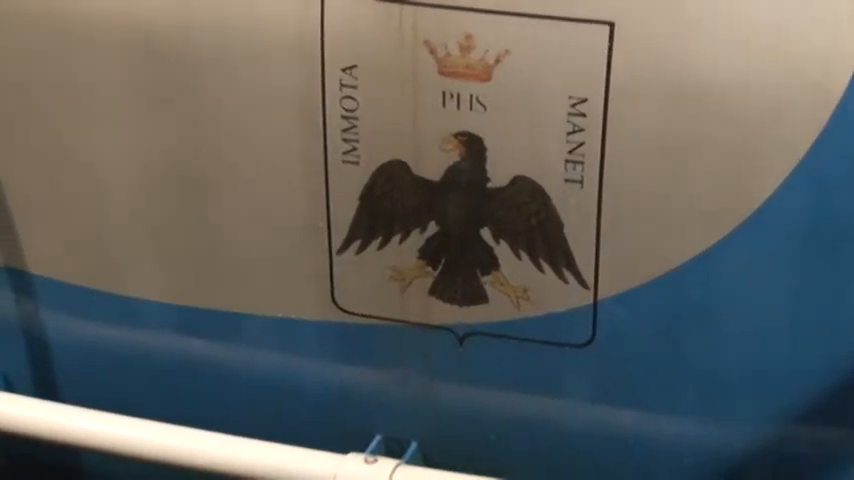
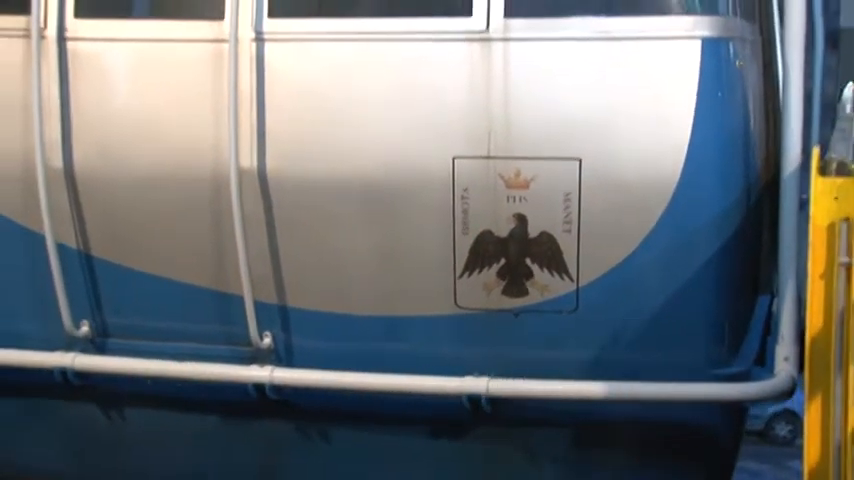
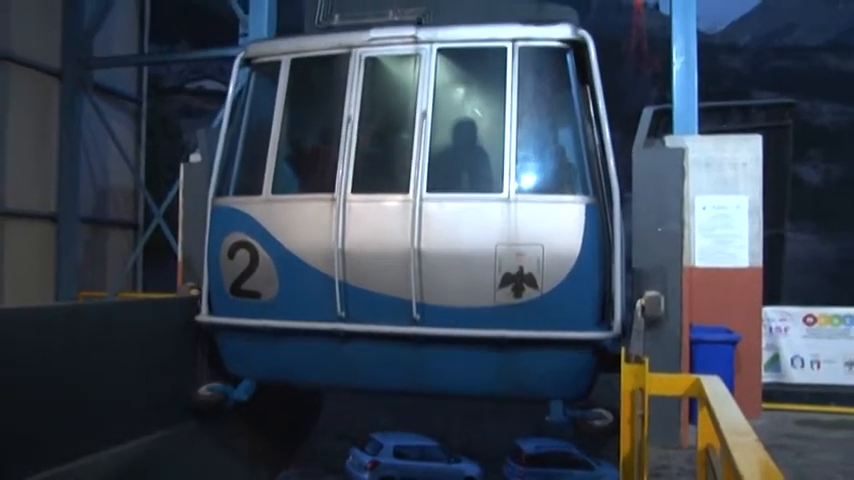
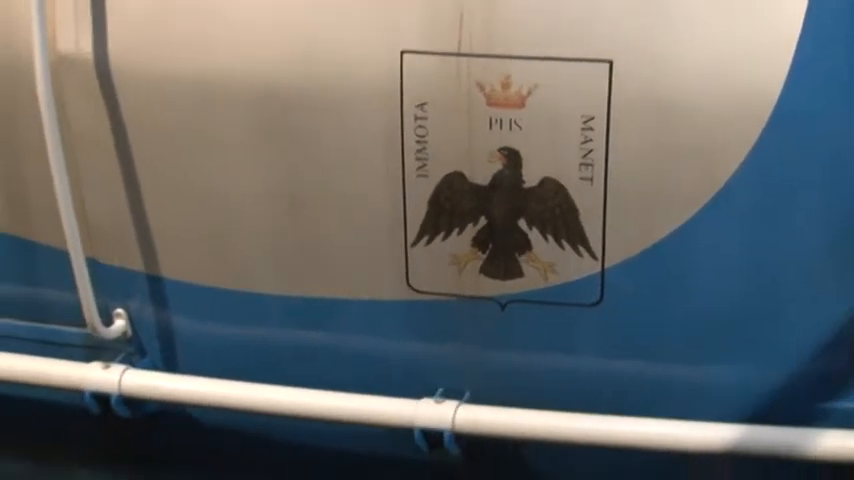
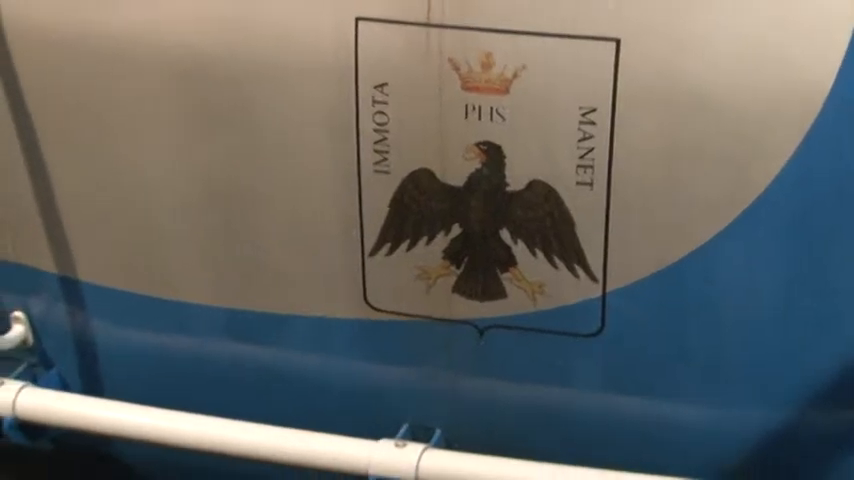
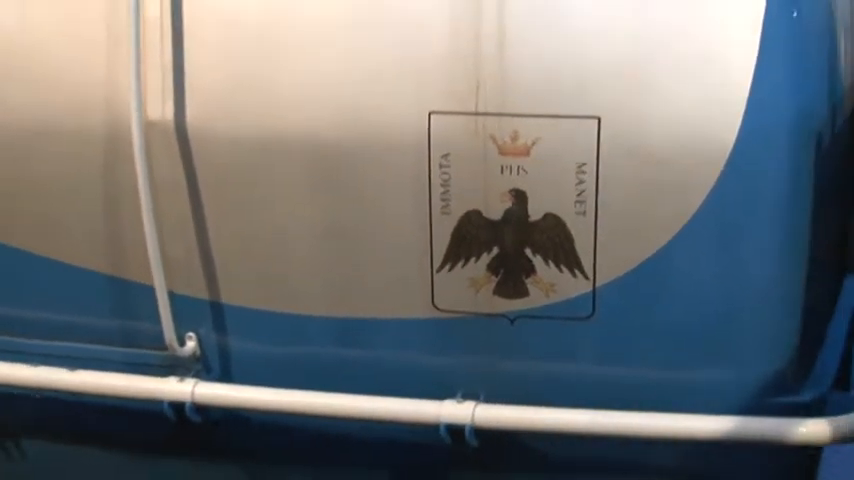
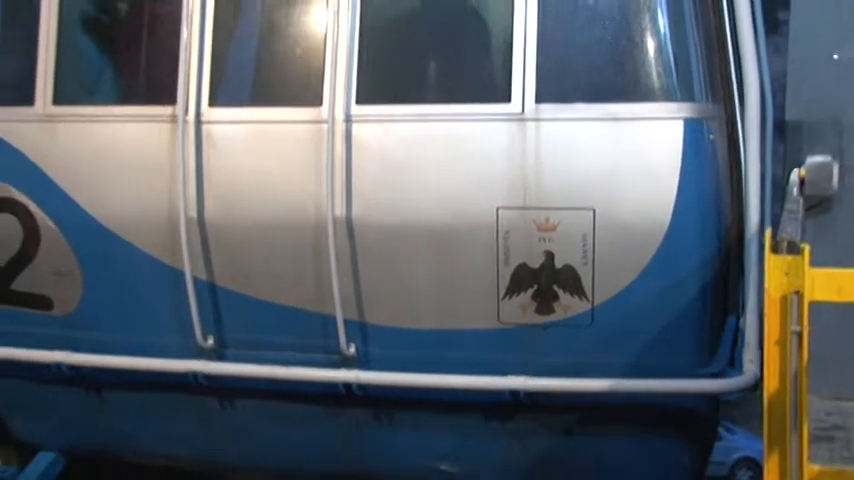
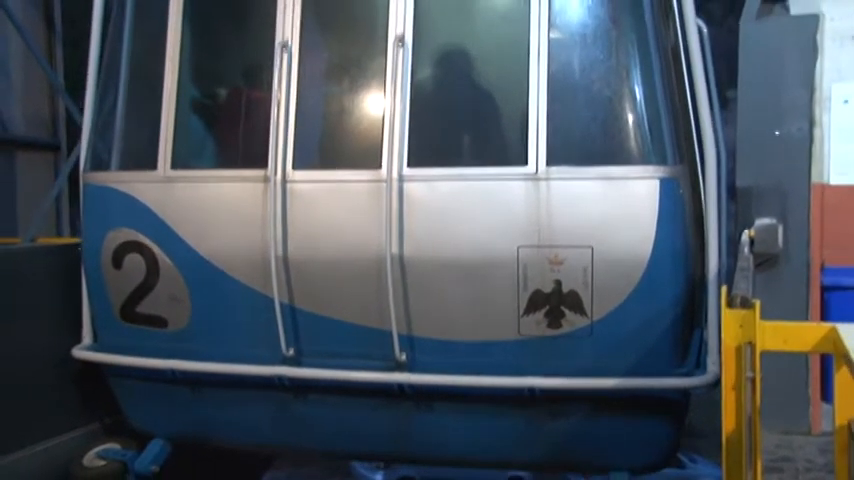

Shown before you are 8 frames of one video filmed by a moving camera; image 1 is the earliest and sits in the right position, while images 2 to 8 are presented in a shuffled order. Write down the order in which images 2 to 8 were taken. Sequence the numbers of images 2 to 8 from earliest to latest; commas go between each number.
5, 4, 6, 2, 7, 8, 3
